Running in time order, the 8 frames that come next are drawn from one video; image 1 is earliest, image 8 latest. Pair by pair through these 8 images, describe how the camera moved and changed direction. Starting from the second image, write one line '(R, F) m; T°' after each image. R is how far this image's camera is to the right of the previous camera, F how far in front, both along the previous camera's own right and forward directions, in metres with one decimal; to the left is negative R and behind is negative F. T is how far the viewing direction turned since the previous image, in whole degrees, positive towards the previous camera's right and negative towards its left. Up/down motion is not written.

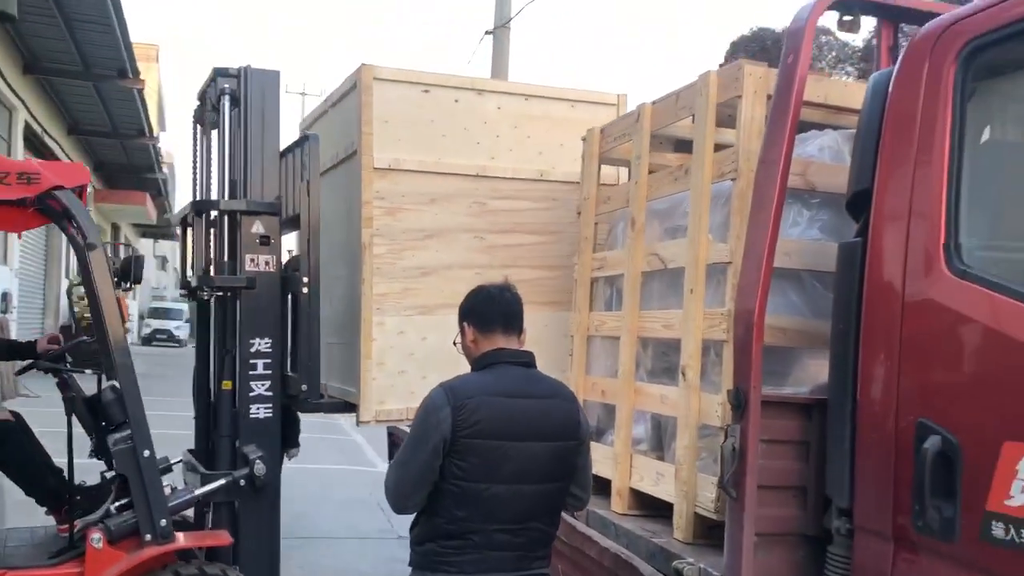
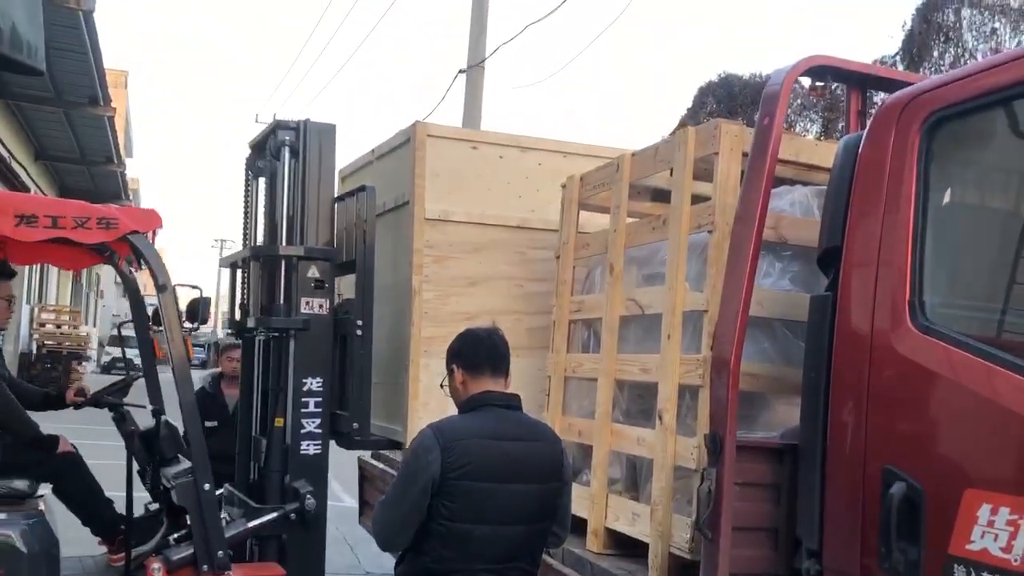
(-0.1, -0.1) m; +2°
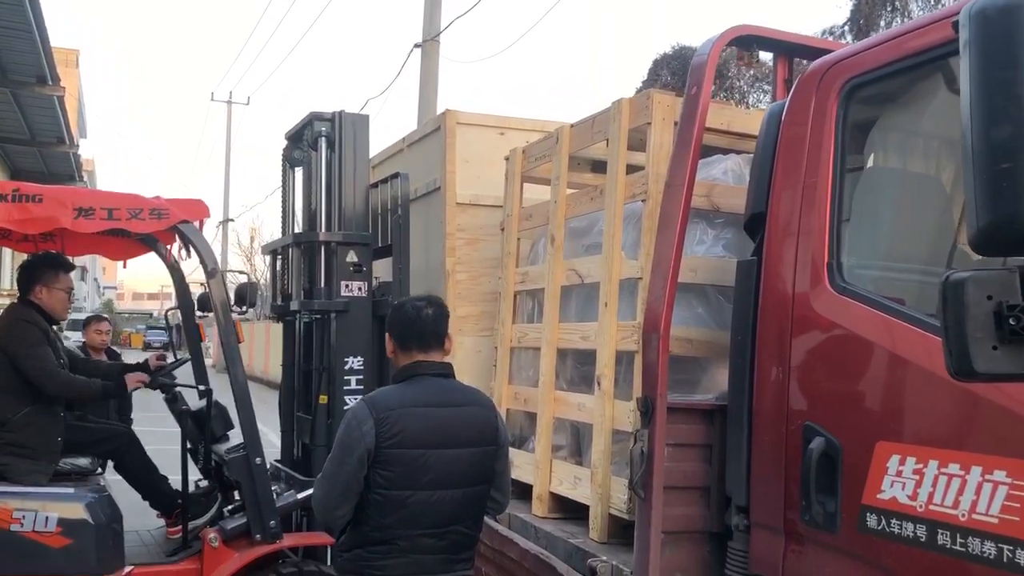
(+0.1, 0.0) m; +2°
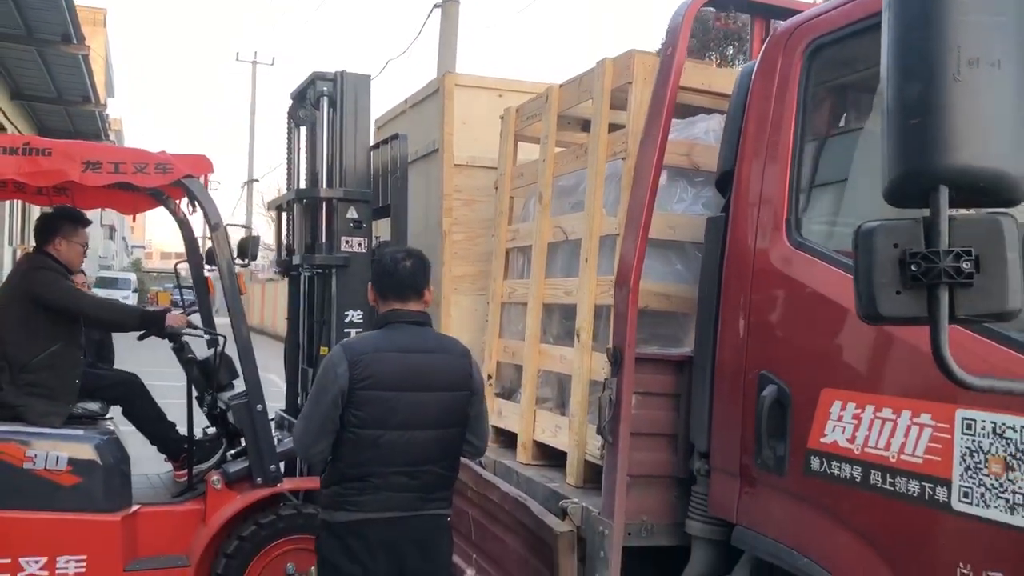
(+0.1, -0.1) m; -1°
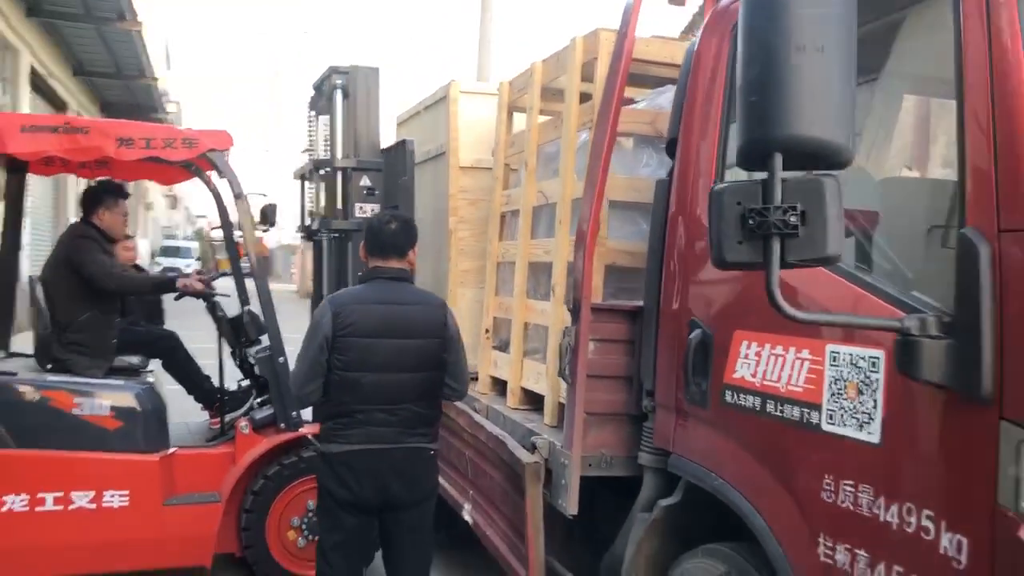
(+0.3, -0.3) m; -3°
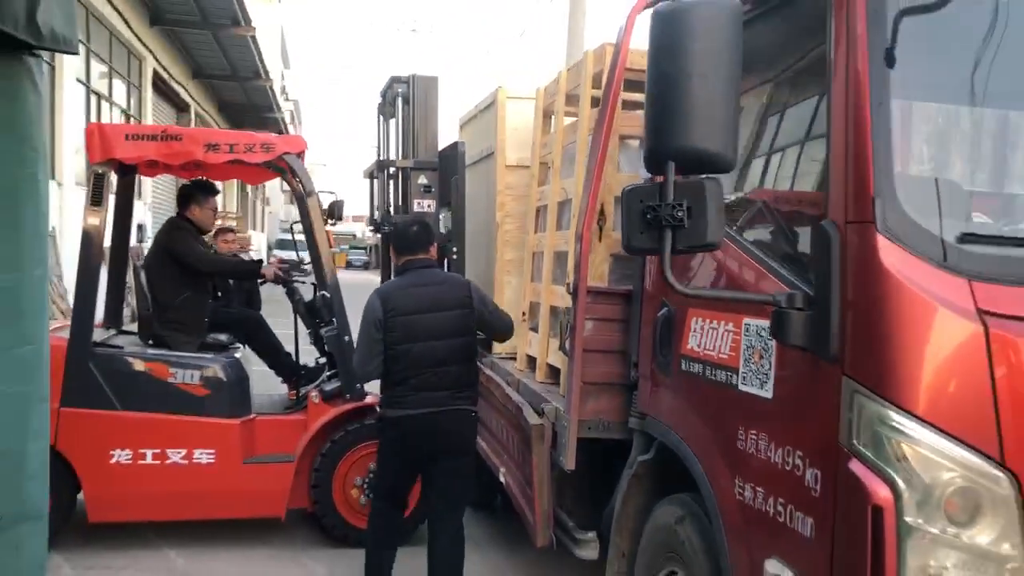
(+0.4, -0.5) m; -7°
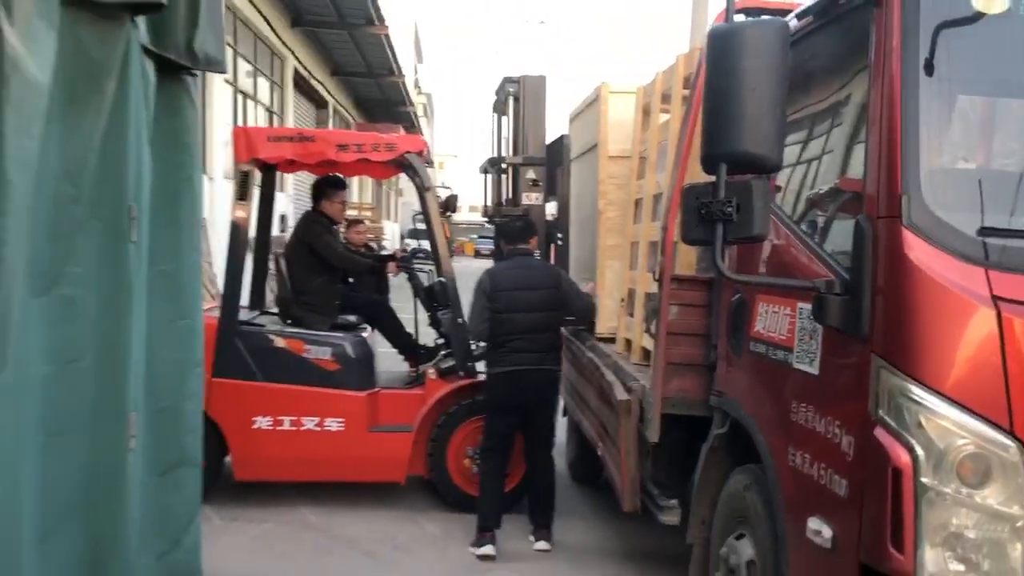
(+0.2, -0.4) m; -8°
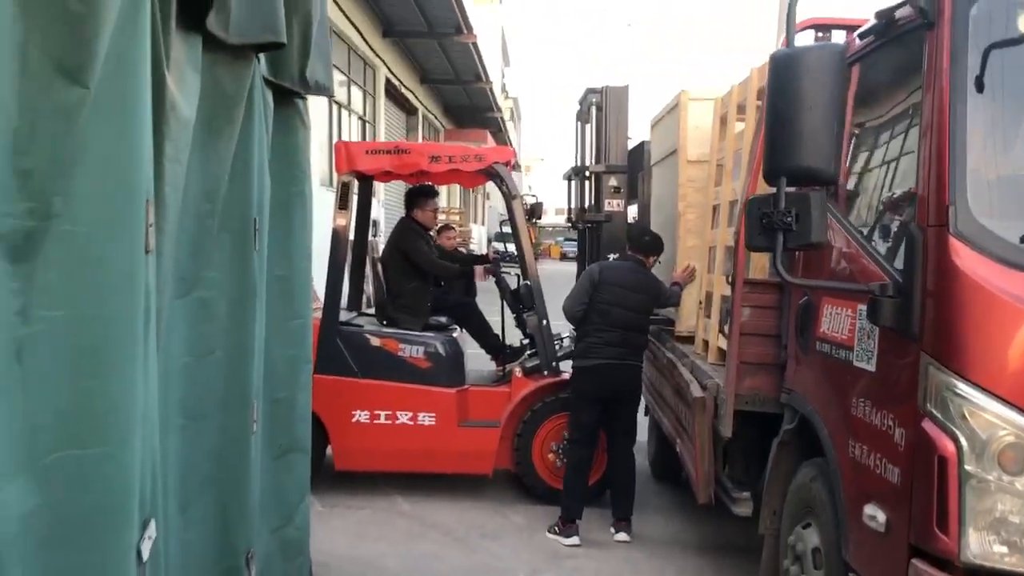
(0.0, -0.3) m; -5°
